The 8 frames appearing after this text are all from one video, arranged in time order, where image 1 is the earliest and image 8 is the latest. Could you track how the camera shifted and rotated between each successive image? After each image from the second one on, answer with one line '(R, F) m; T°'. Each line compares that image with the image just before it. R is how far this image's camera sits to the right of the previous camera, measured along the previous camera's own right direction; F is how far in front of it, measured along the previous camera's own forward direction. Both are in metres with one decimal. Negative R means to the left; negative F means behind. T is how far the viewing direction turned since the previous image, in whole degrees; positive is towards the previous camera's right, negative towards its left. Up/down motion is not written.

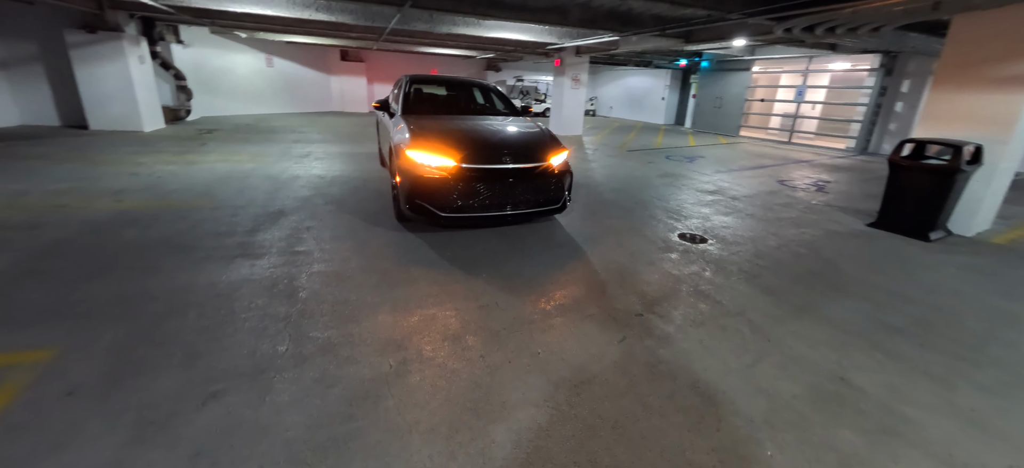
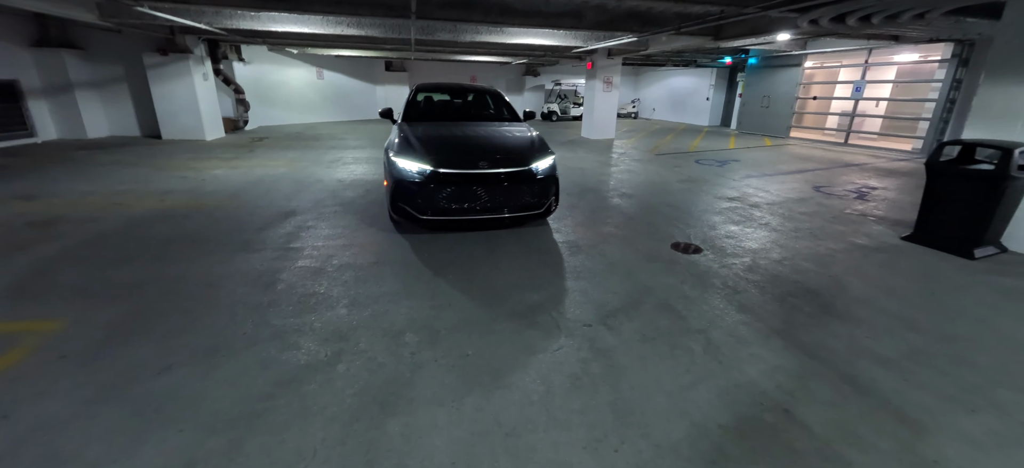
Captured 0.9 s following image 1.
(+0.8, 0.0) m; -9°
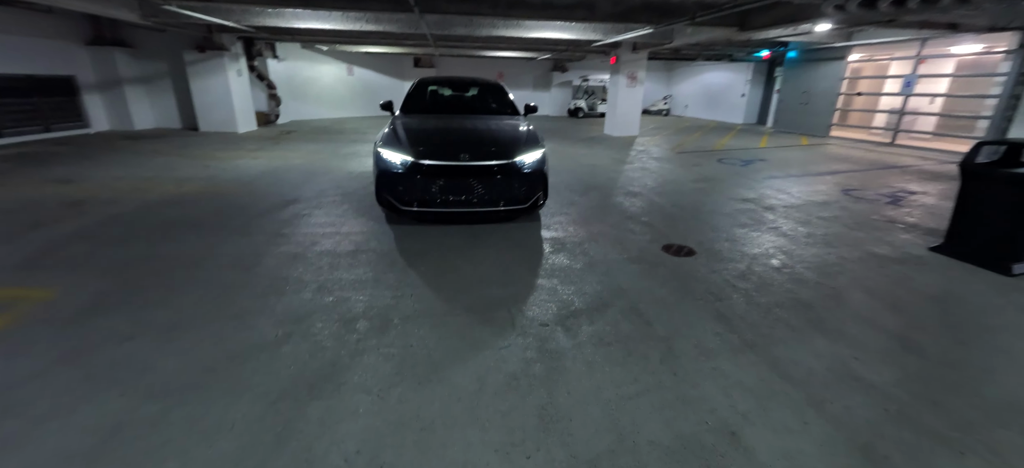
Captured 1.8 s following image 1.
(+0.6, +0.1) m; -6°
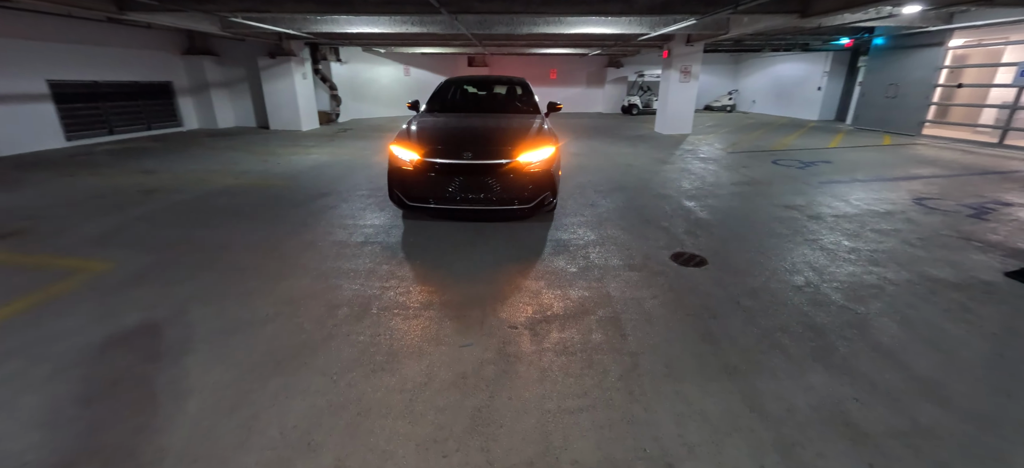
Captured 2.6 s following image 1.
(+0.6, +0.1) m; -10°
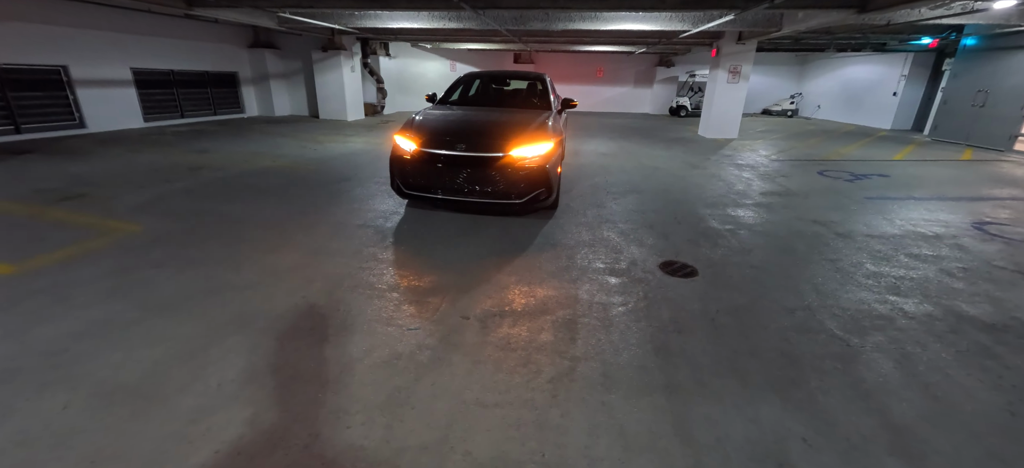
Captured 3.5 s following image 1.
(+0.6, +0.1) m; -8°
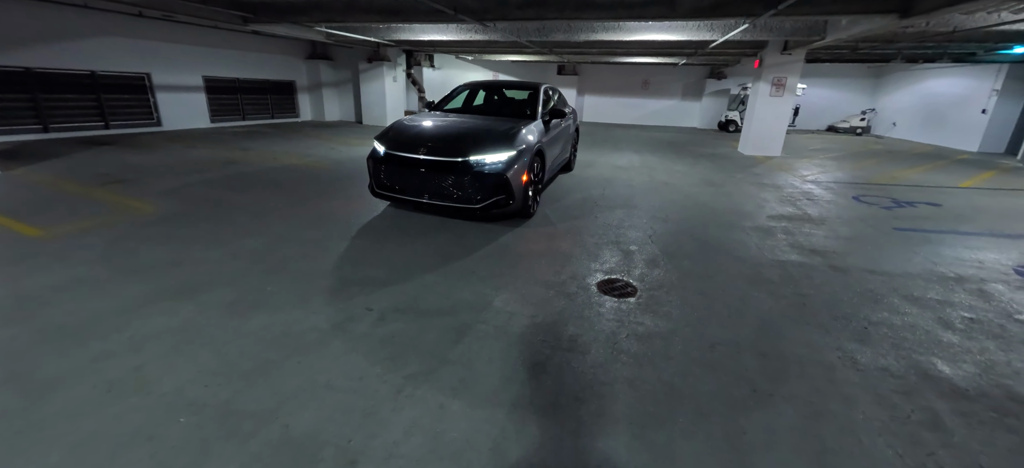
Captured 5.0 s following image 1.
(+1.0, +0.1) m; -10°
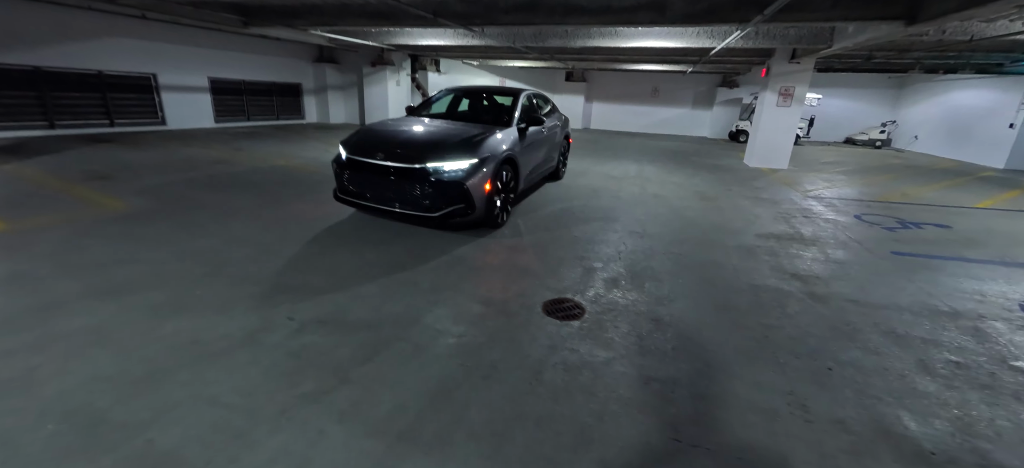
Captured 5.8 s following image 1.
(+0.5, +0.2) m; -3°
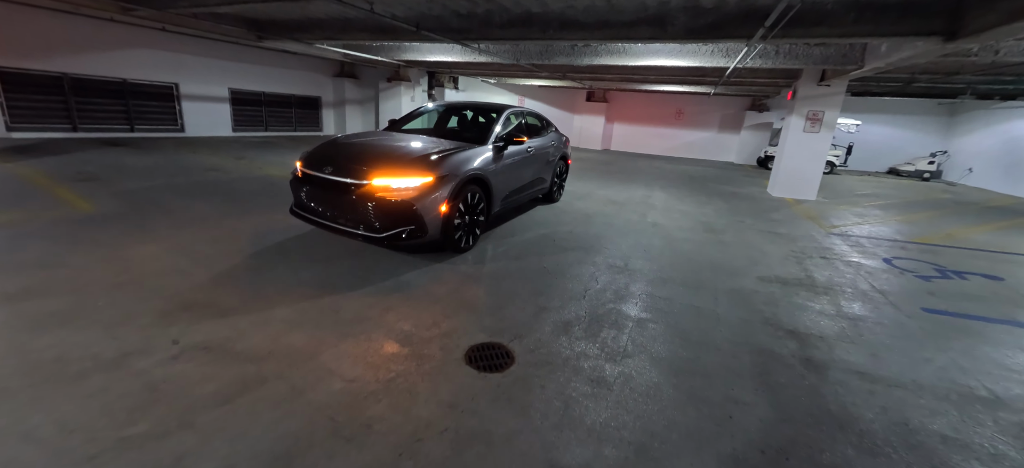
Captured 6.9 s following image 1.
(+0.6, +0.4) m; -5°
